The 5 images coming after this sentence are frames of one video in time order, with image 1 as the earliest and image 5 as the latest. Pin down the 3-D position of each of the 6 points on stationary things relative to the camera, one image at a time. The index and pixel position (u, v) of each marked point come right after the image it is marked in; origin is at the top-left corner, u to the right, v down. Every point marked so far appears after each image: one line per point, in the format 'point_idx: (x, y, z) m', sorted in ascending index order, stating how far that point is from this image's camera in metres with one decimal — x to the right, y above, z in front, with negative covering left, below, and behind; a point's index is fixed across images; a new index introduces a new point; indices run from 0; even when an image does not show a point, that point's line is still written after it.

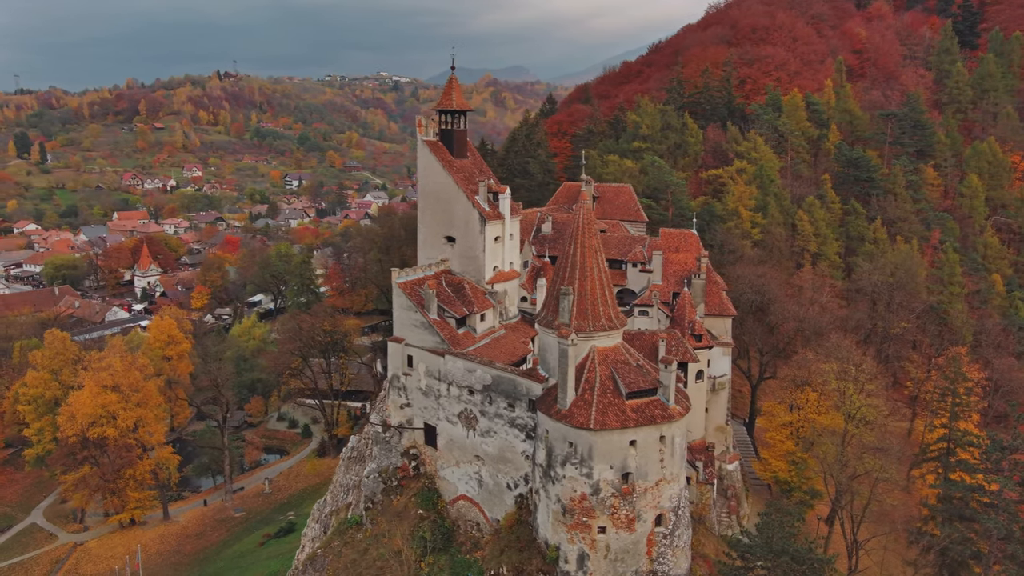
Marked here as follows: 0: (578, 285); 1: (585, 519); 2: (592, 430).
0: (+1.9, +0.1, +20.0) m
1: (+2.0, -6.3, +18.8) m
2: (+2.1, -3.8, +18.2) m
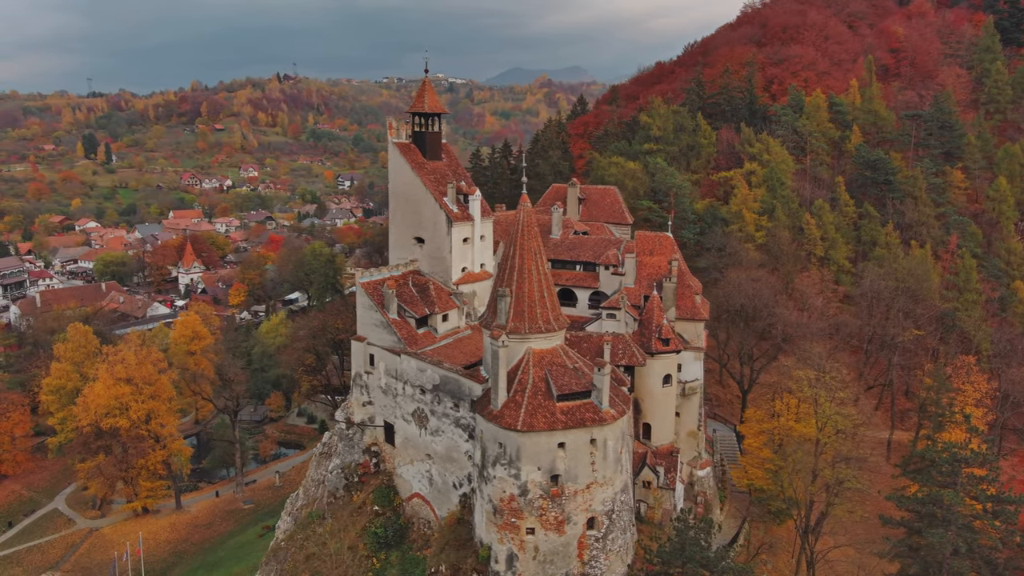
0: (+0.1, 0.0, +20.1) m
1: (0.0, -6.4, +18.8) m
2: (+0.2, -3.8, +18.3) m
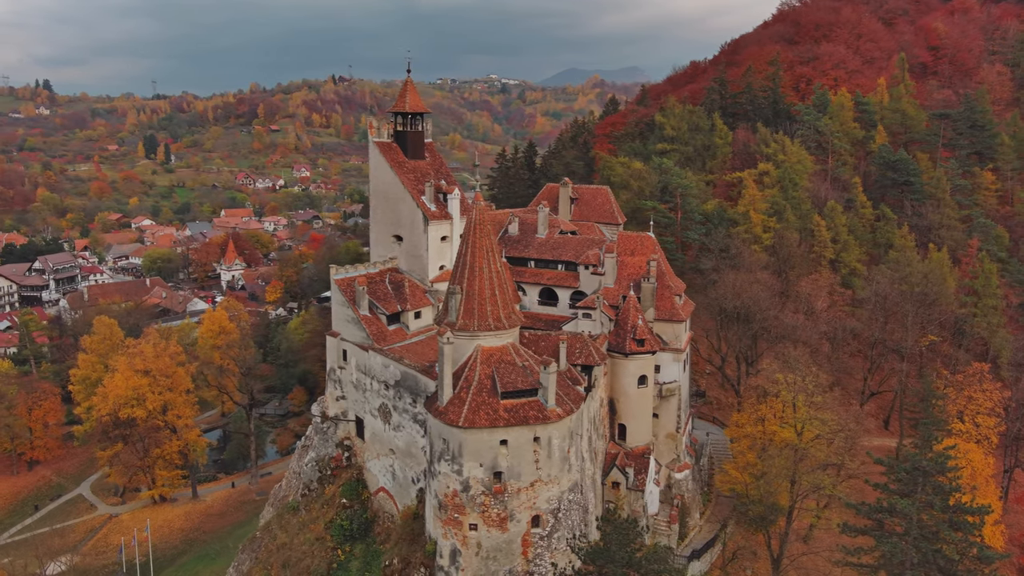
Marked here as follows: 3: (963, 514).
0: (-1.3, +0.1, +20.2) m
1: (-1.5, -6.3, +19.0) m
2: (-1.4, -3.7, +18.5) m
3: (+12.7, -6.4, +19.4) m
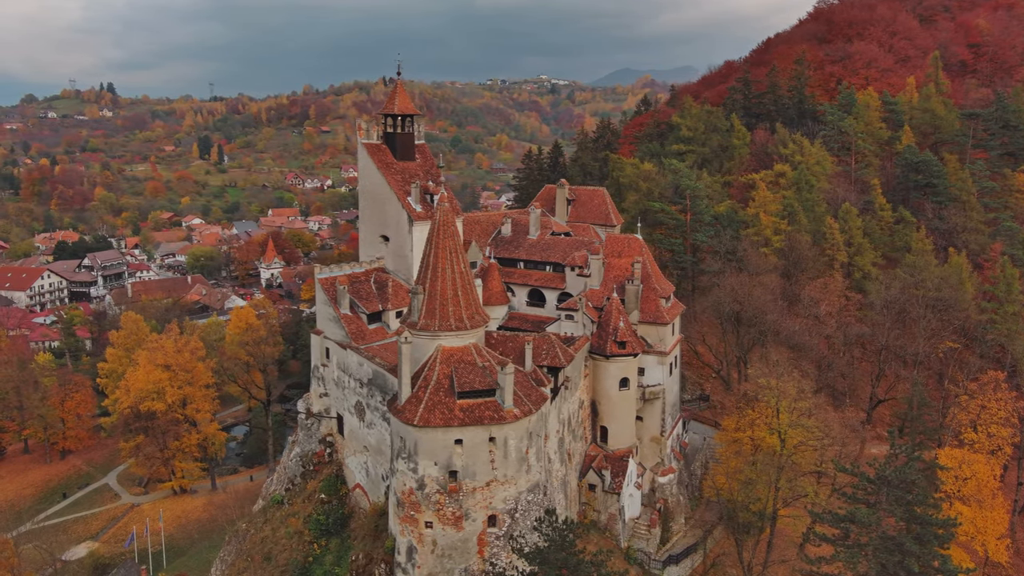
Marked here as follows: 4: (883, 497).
0: (-2.4, +0.1, +20.5) m
1: (-2.8, -6.3, +19.2) m
2: (-2.6, -3.7, +18.7) m
3: (+11.5, -6.5, +18.9) m
4: (+10.7, -6.0, +19.7) m
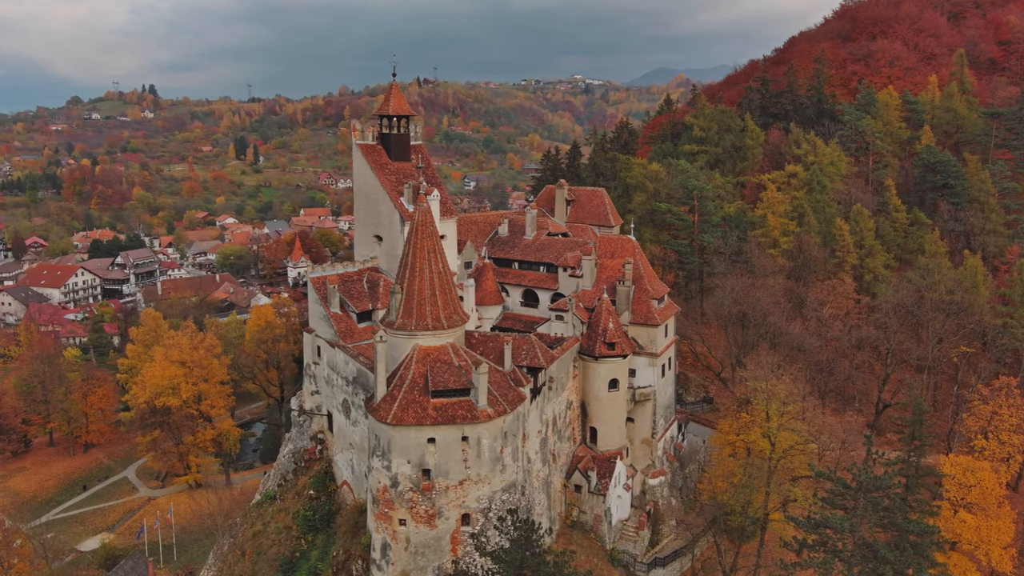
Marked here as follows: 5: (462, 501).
0: (-3.1, +0.1, +20.7) m
1: (-3.5, -6.3, +19.4) m
2: (-3.4, -3.7, +18.9) m
3: (+10.7, -6.6, +18.5) m
4: (+10.0, -6.1, +19.4) m
5: (-1.4, -6.0, +19.4) m
